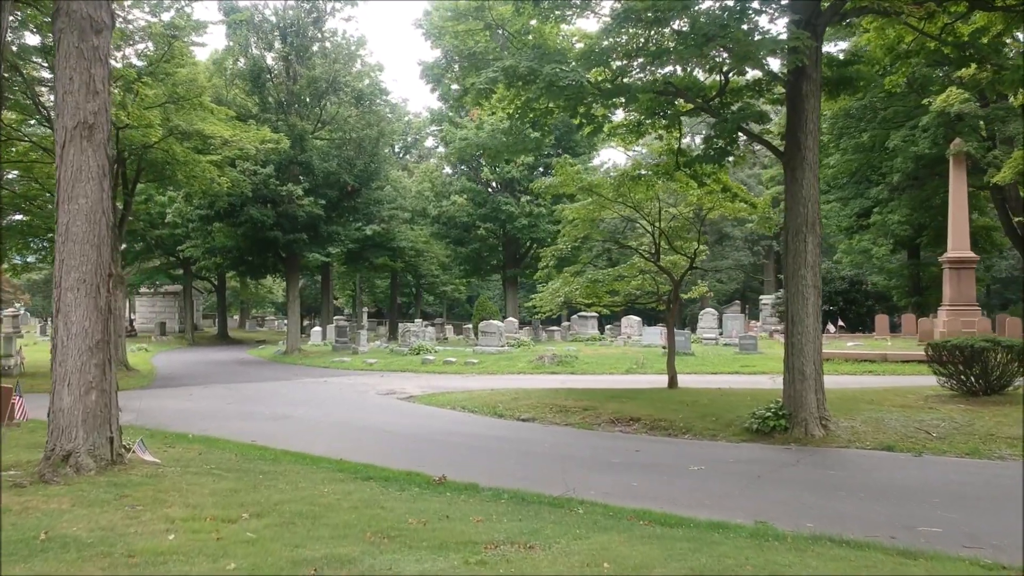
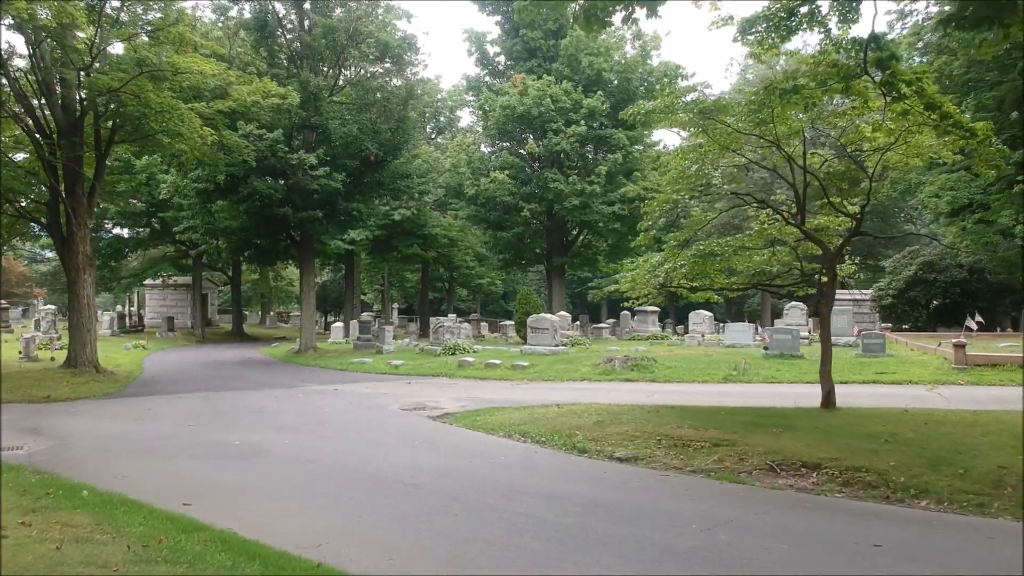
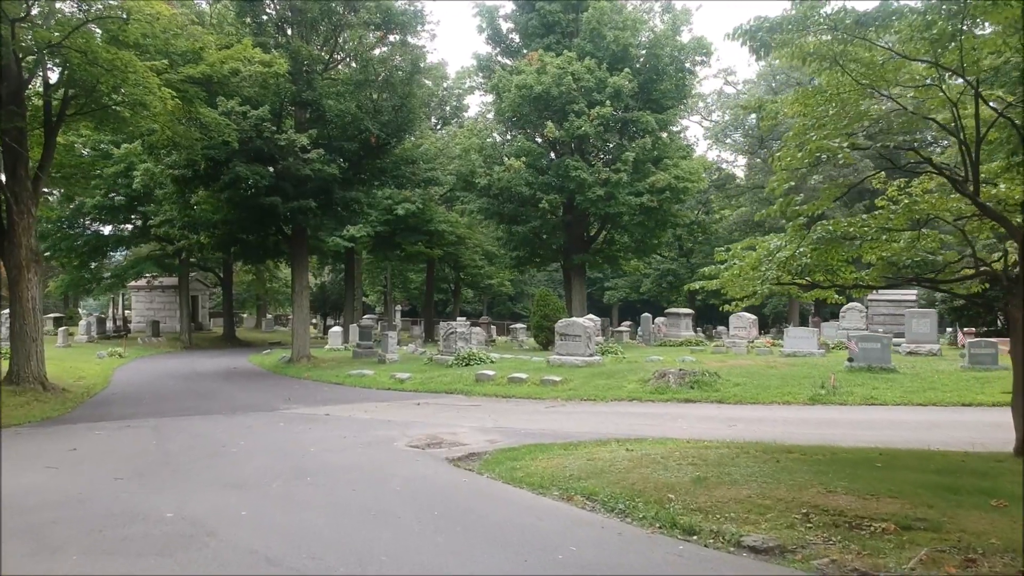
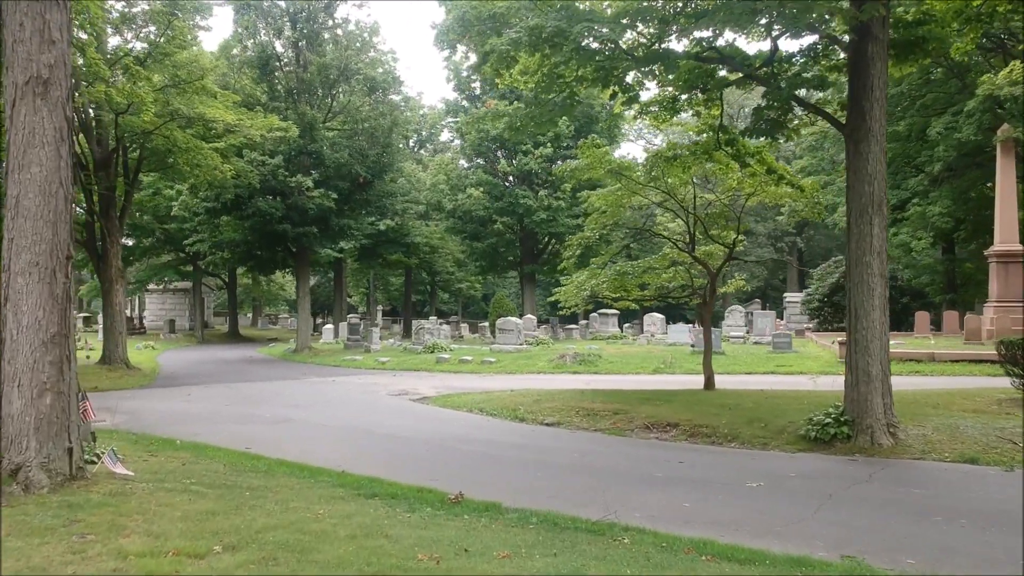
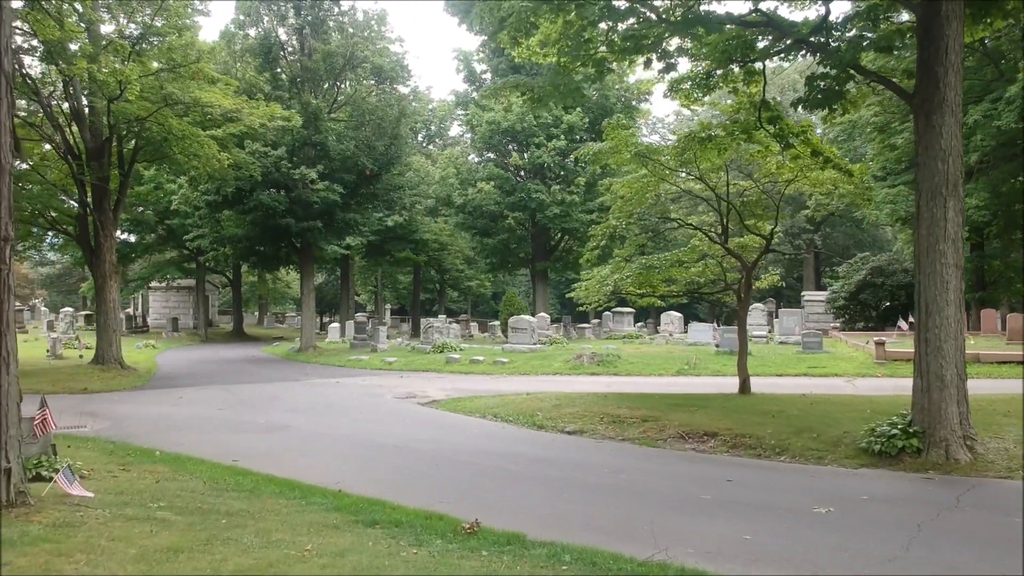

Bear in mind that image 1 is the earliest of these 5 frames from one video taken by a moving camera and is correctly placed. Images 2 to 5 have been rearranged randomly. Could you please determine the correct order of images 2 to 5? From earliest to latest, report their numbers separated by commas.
4, 5, 2, 3
